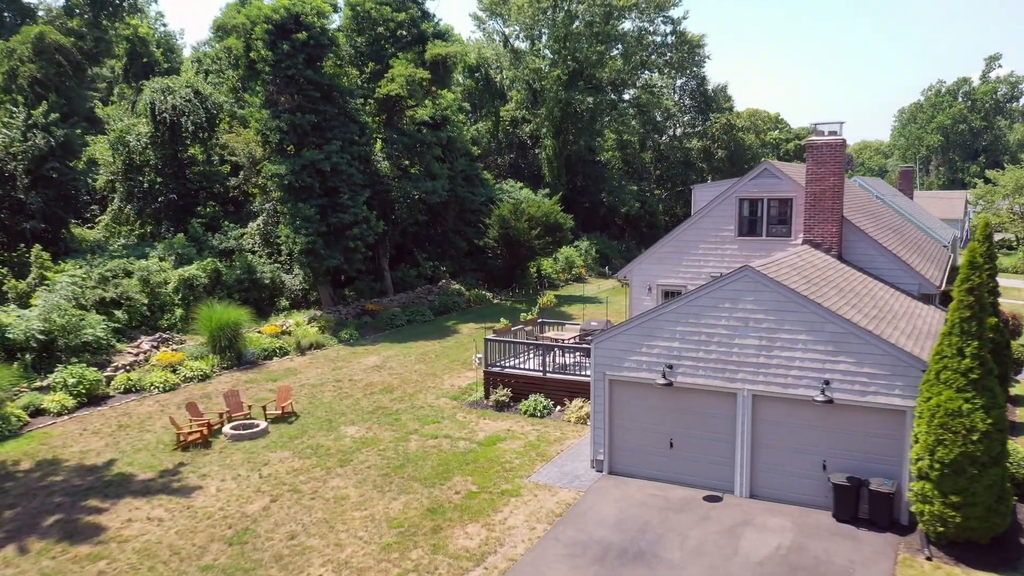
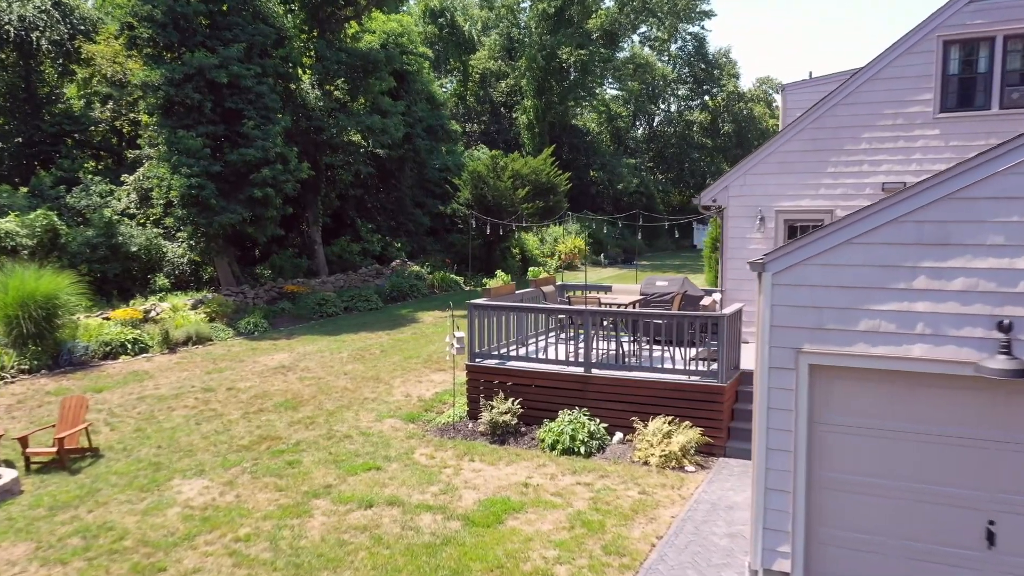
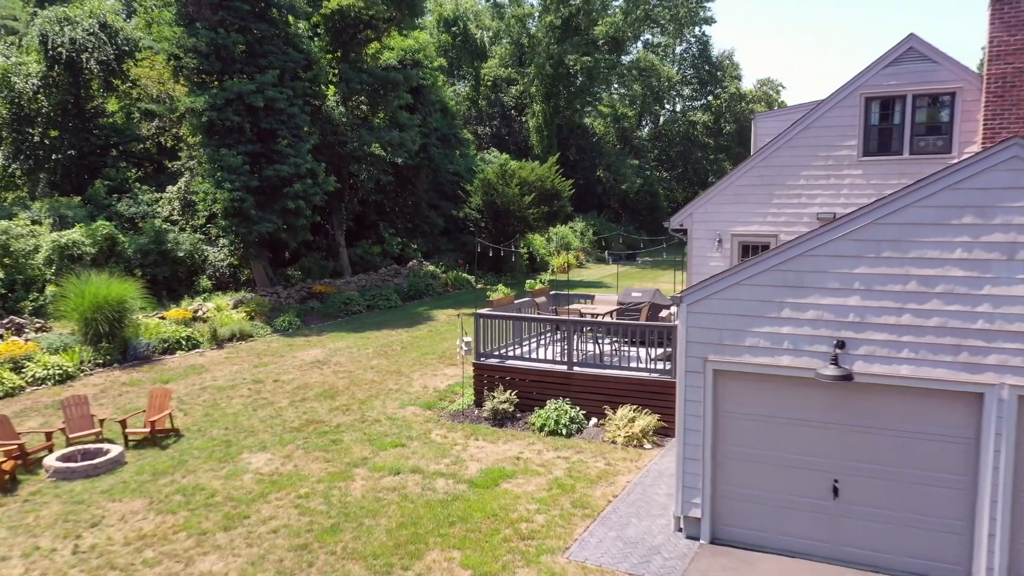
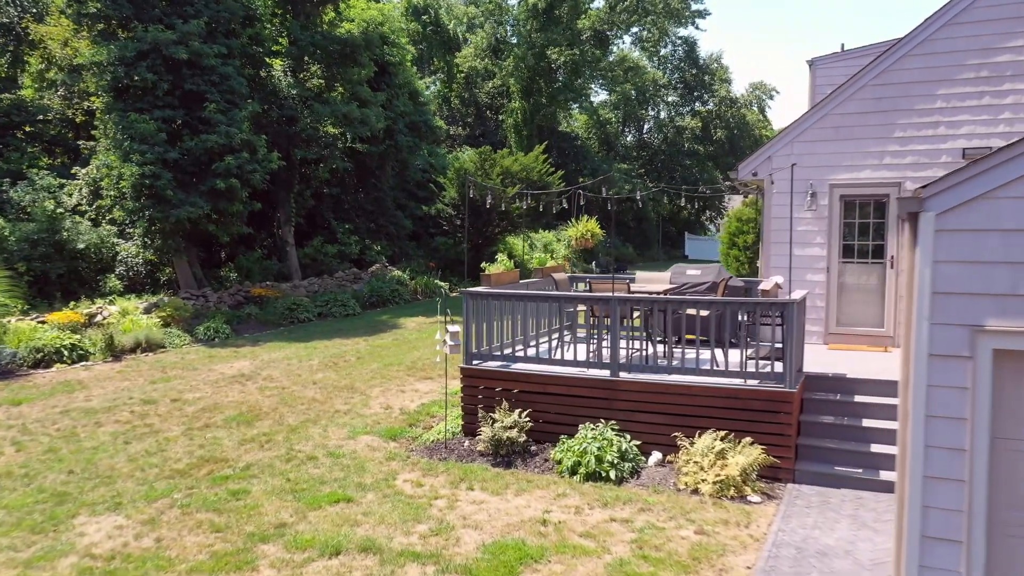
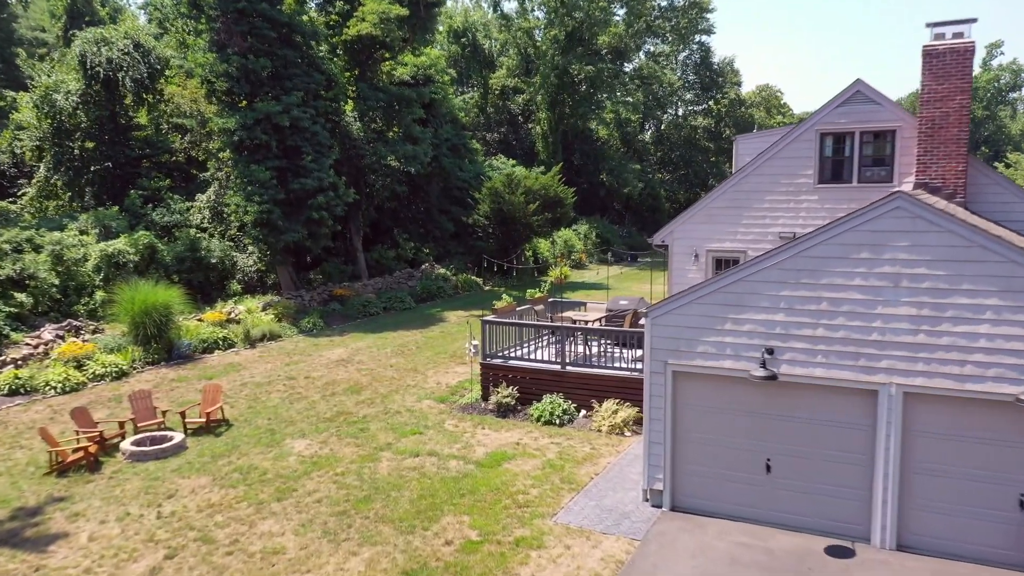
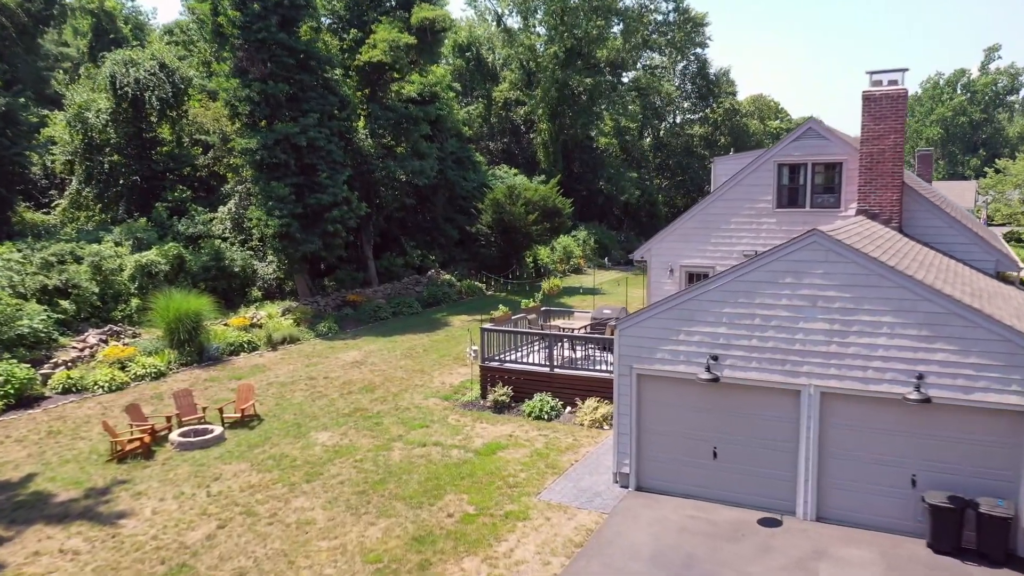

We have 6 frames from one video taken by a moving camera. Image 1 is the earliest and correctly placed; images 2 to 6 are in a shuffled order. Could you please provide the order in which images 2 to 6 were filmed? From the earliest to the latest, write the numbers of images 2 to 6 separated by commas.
6, 5, 3, 2, 4
